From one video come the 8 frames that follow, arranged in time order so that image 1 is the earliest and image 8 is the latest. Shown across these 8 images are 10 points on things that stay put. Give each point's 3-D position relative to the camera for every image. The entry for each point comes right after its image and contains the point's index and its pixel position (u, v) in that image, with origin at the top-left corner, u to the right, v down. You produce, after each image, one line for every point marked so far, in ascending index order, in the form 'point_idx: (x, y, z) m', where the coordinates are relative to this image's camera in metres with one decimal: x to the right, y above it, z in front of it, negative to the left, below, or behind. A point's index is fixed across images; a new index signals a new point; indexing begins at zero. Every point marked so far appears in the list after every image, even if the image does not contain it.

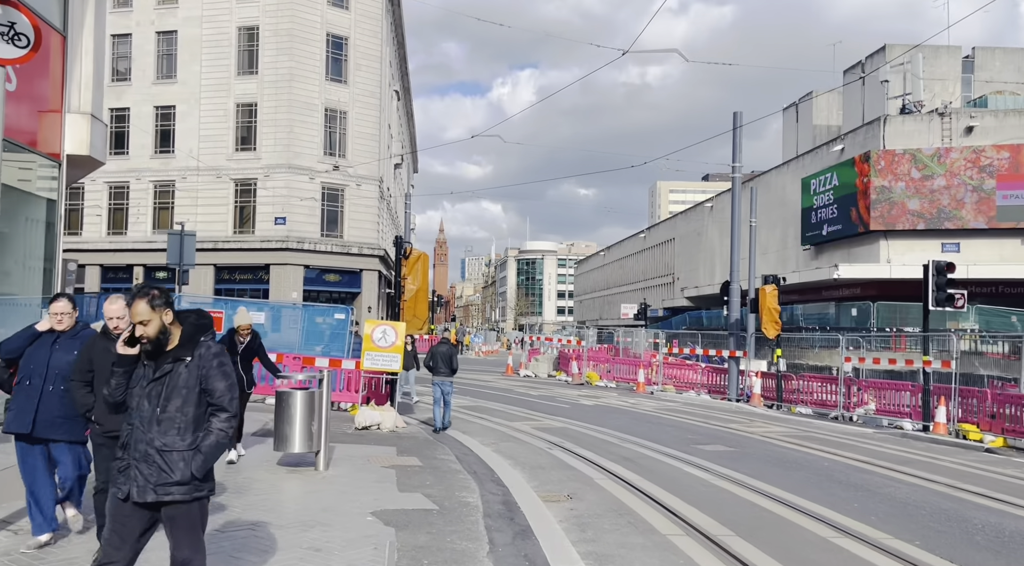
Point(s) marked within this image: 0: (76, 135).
0: (-6.1, +2.1, +11.4) m
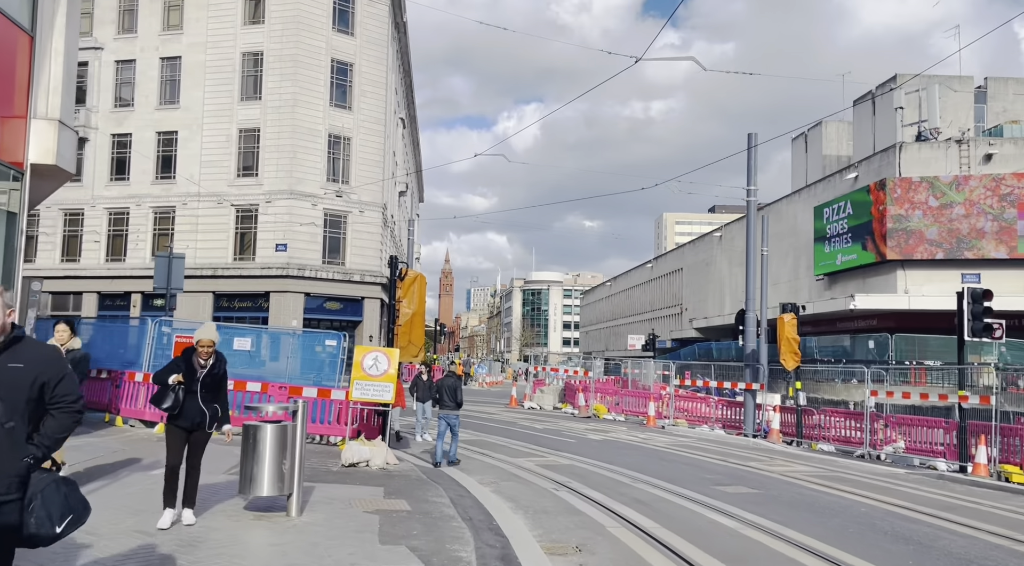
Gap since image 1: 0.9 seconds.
0: (-6.1, +1.8, +10.5) m
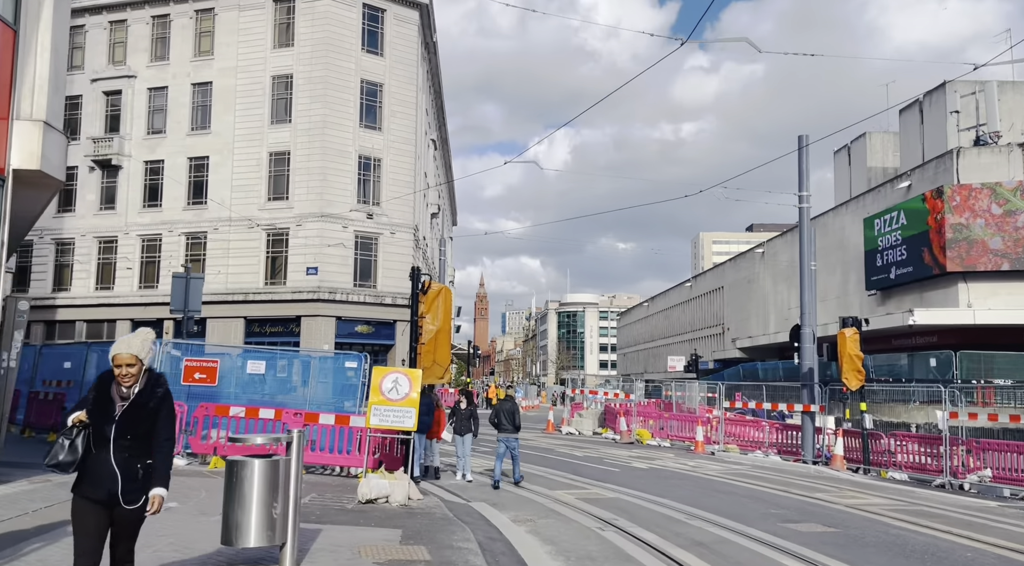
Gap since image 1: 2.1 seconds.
0: (-5.7, +1.6, +9.5) m
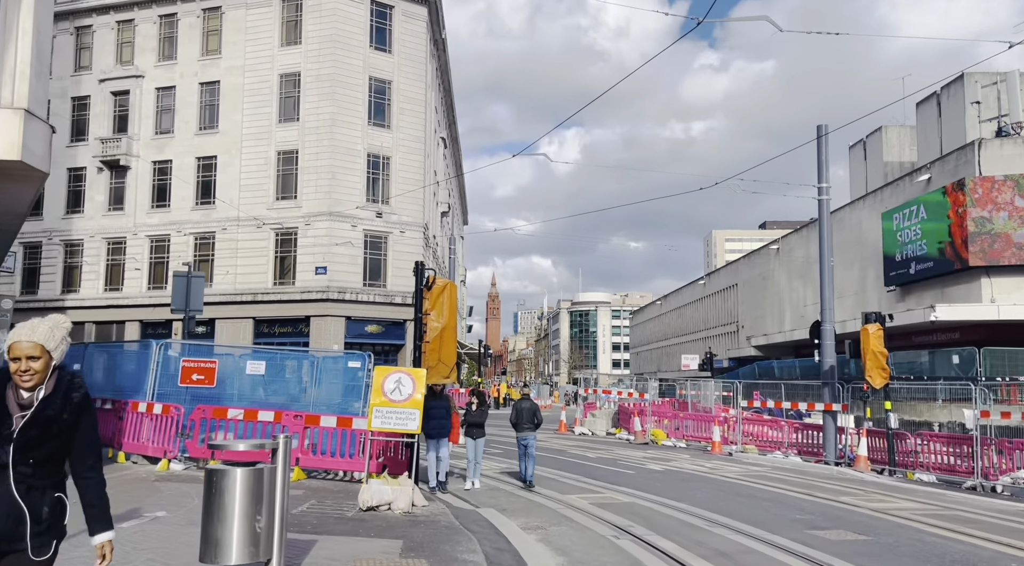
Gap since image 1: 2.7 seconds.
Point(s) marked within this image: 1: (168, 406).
0: (-5.6, +1.6, +9.0) m
1: (-5.5, -1.9, +12.8) m
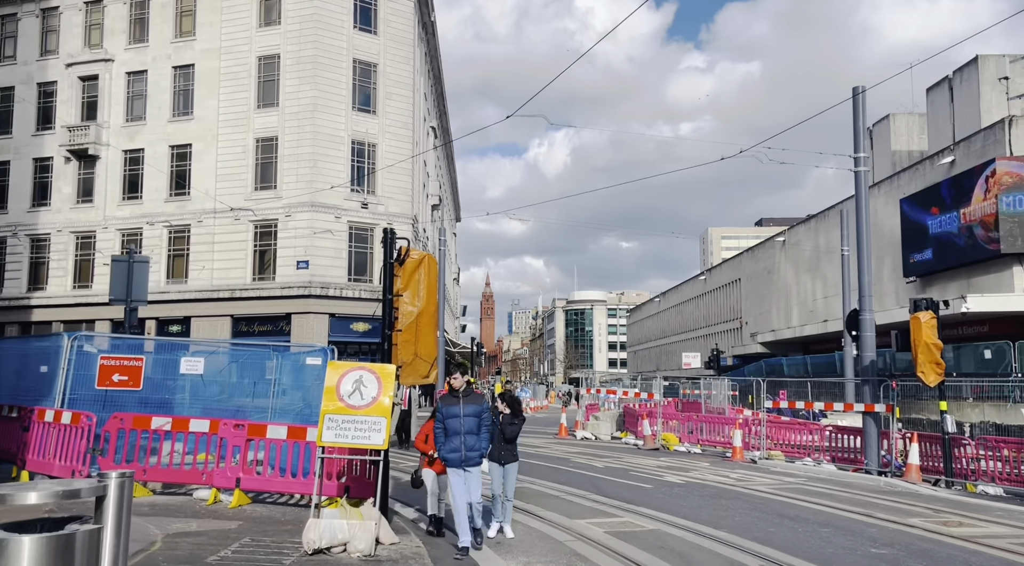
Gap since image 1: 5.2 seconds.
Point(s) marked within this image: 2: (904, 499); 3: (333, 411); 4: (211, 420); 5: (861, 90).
0: (-5.7, +1.9, +6.6) m
1: (-5.5, -1.7, +10.3) m
2: (+6.0, -3.4, +12.6) m
3: (-1.8, -1.3, +8.3) m
4: (-3.7, -1.7, +9.9) m
5: (+7.0, +3.8, +16.2) m
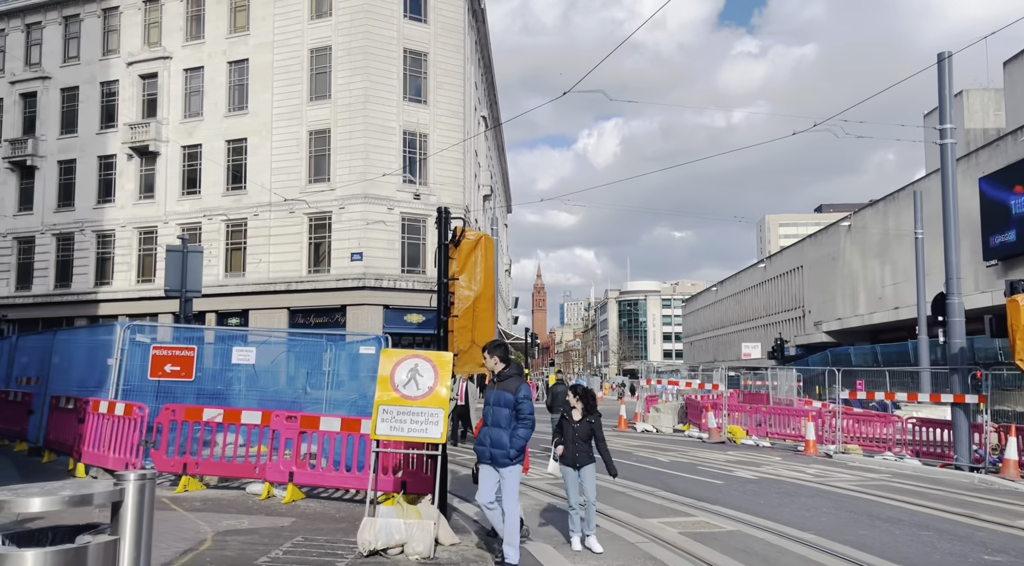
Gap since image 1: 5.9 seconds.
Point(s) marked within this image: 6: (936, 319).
0: (-5.2, +2.0, +6.3) m
1: (-4.7, -1.5, +10.1) m
2: (+7.0, -3.1, +11.6) m
3: (-1.2, -1.1, +7.7) m
4: (-2.9, -1.5, +9.5) m
5: (+8.1, +4.2, +15.1) m
6: (+8.2, -0.7, +15.9) m
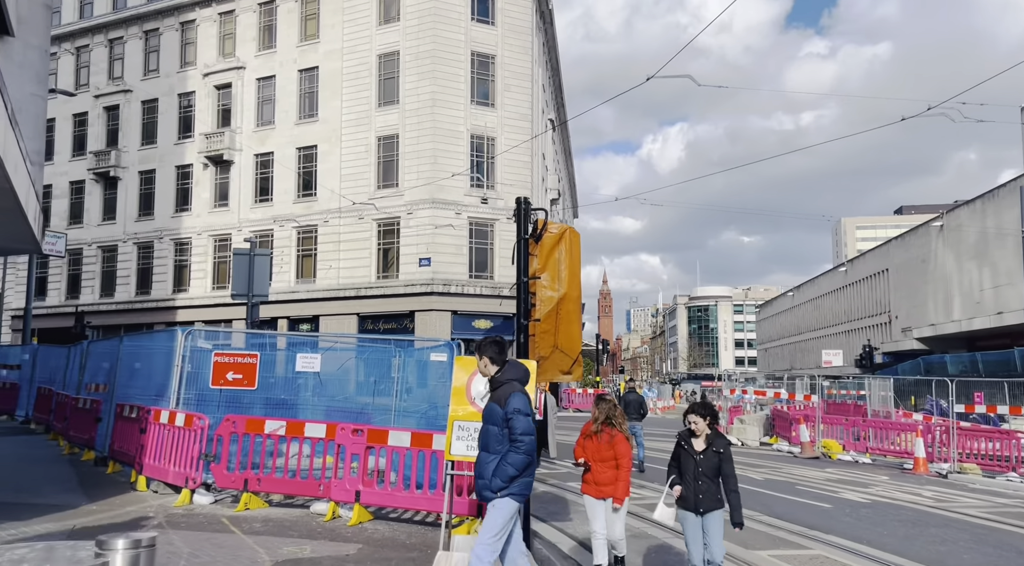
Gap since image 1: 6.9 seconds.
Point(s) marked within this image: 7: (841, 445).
0: (-4.5, +2.0, +5.8) m
1: (-3.8, -1.5, +9.5) m
2: (+8.0, -3.1, +10.1) m
3: (-0.4, -1.1, +6.9) m
4: (-2.0, -1.5, +8.8) m
5: (+9.4, +4.1, +13.5) m
6: (+9.7, -0.7, +14.3) m
7: (+7.9, -3.9, +19.7) m
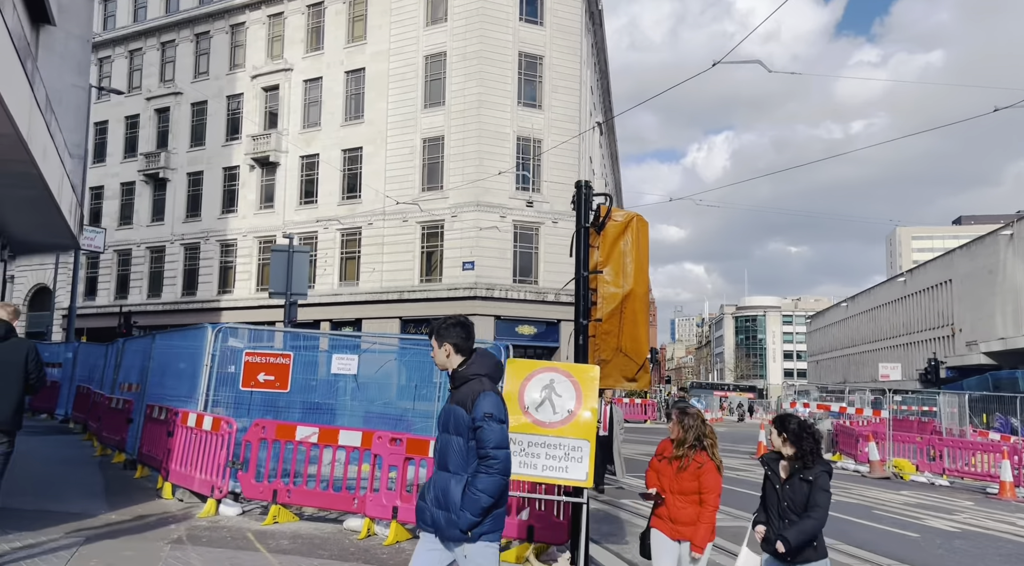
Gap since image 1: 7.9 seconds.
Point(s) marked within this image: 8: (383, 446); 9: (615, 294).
0: (-4.1, +2.1, +5.2) m
1: (-3.2, -1.5, +8.8) m
2: (+8.6, -3.1, +8.7) m
3: (0.0, -1.1, +6.0) m
4: (-1.5, -1.5, +8.0) m
5: (+10.2, +4.0, +12.1) m
6: (+10.5, -0.9, +12.9) m
7: (+9.0, -4.1, +18.4) m
8: (-1.2, -1.6, +7.8) m
9: (+0.9, -0.1, +7.1) m
